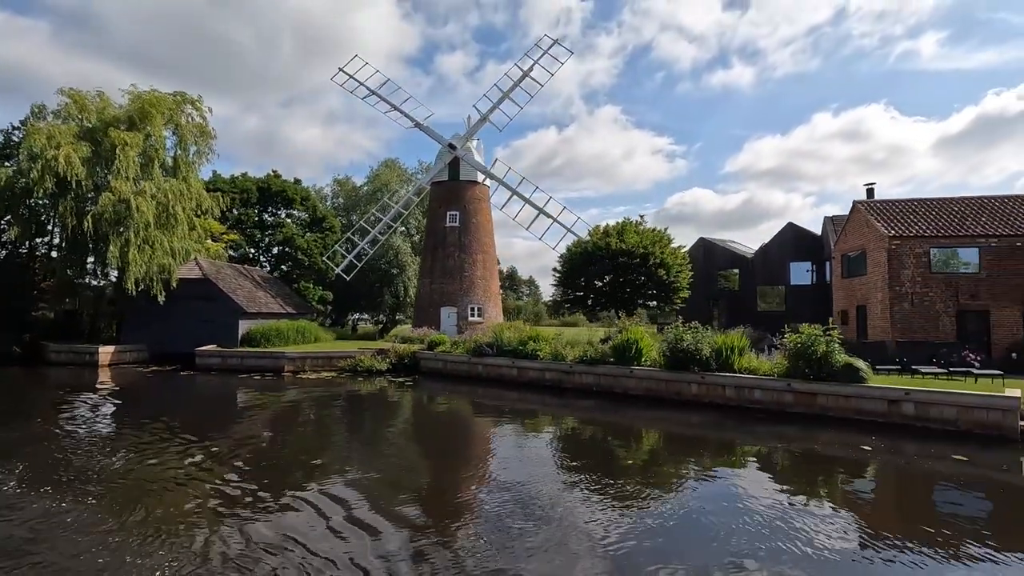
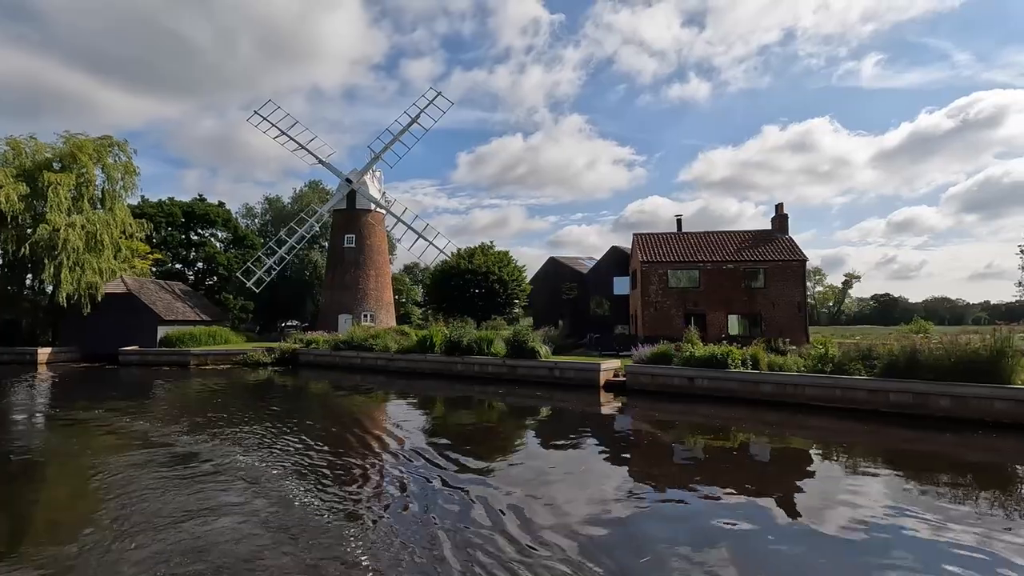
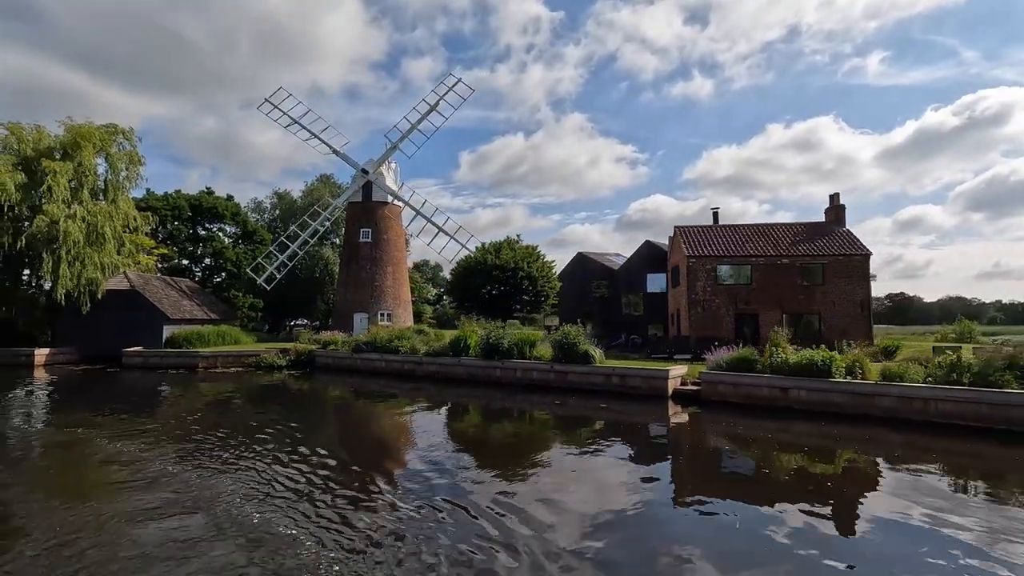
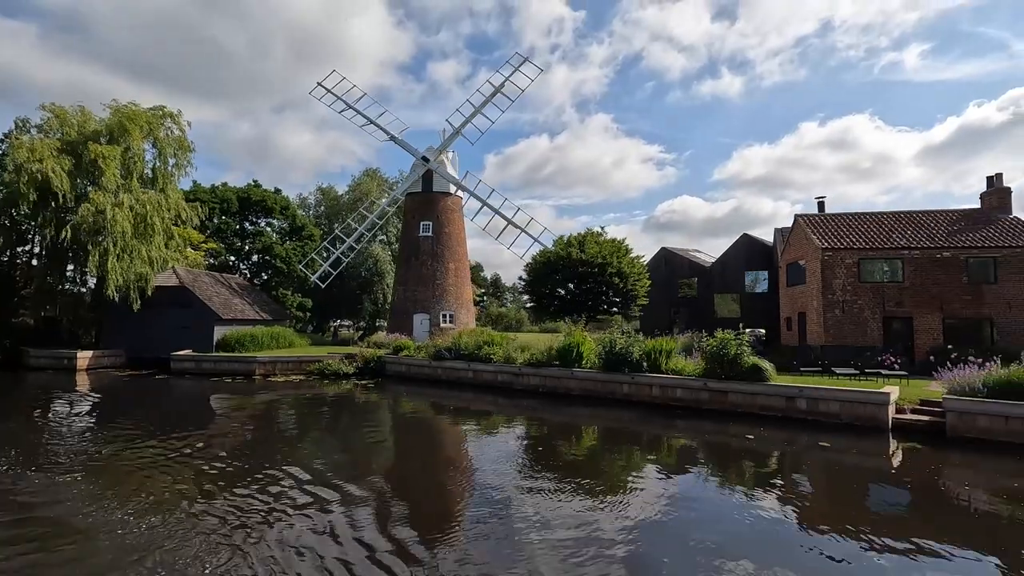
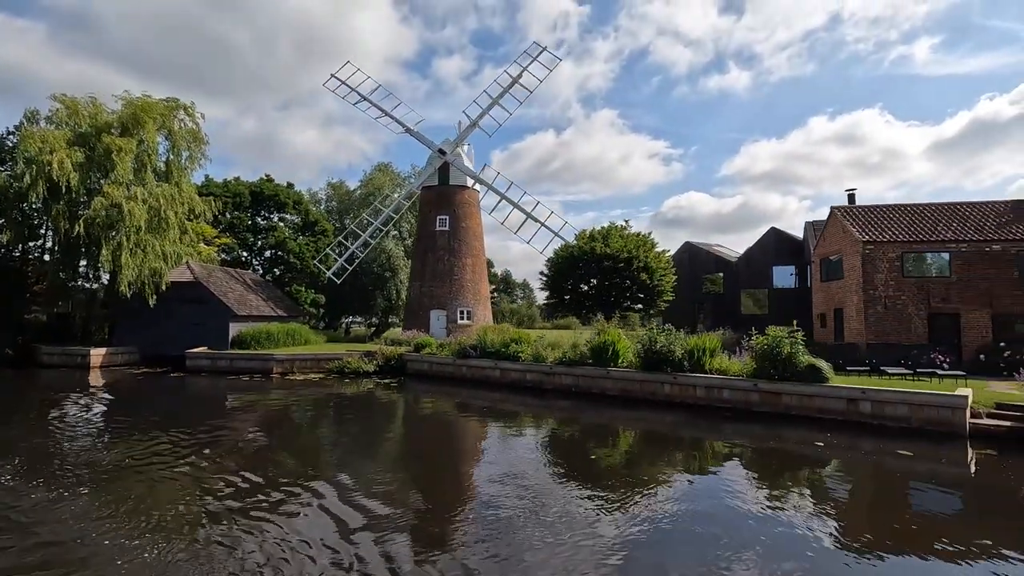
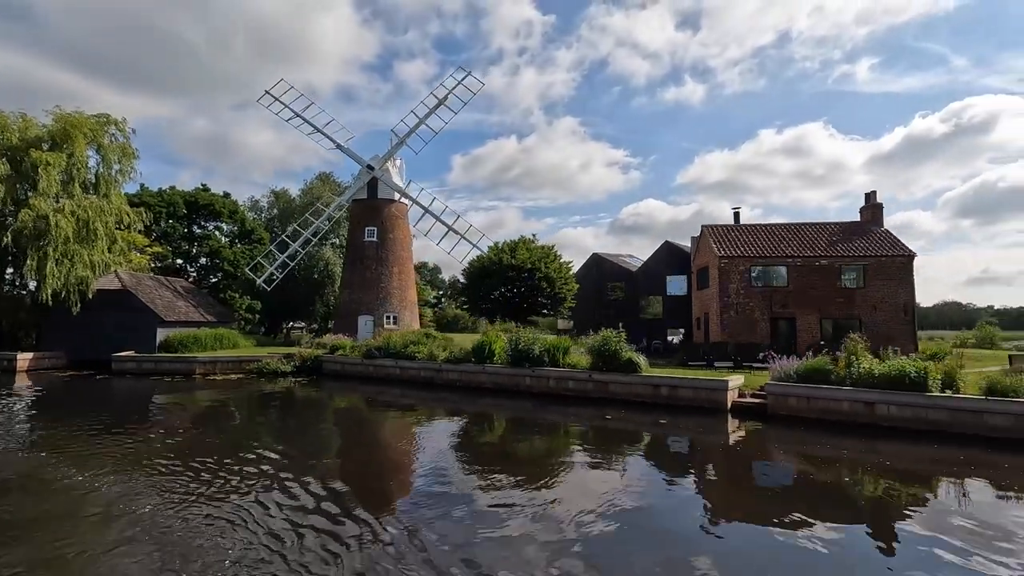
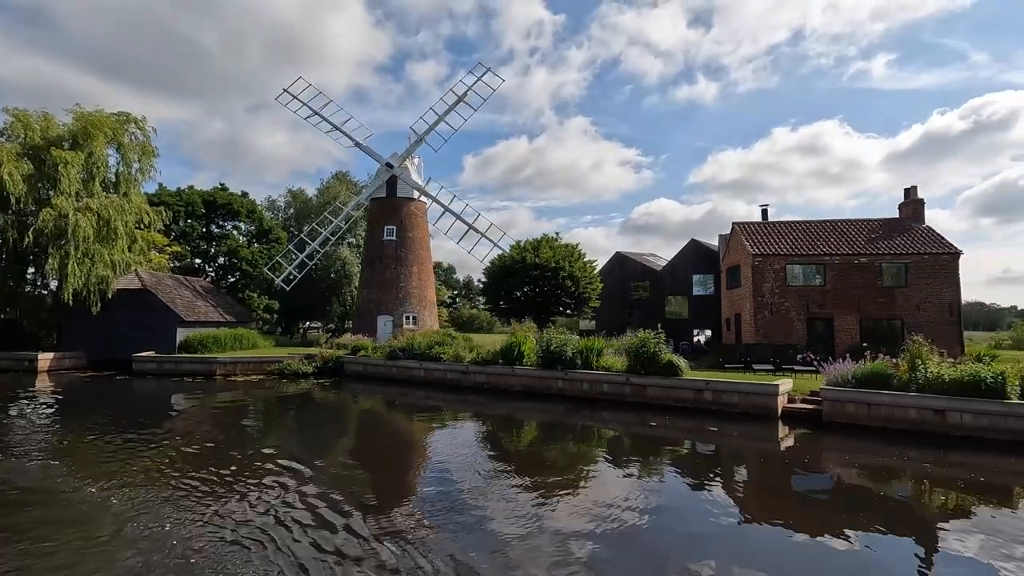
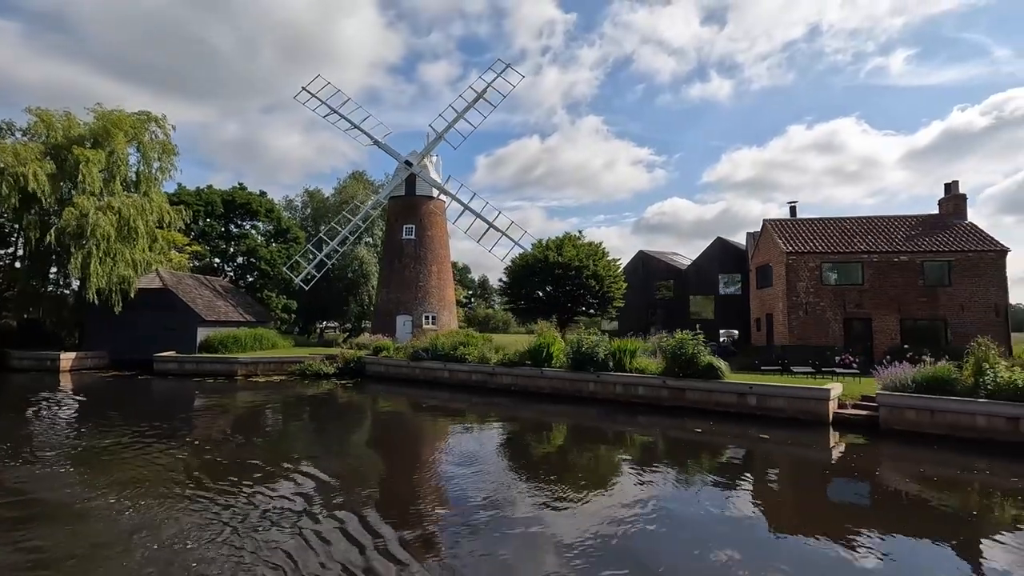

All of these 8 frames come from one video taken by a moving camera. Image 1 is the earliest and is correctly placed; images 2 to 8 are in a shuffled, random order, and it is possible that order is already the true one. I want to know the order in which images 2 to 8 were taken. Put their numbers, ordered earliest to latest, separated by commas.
5, 4, 8, 7, 6, 3, 2
